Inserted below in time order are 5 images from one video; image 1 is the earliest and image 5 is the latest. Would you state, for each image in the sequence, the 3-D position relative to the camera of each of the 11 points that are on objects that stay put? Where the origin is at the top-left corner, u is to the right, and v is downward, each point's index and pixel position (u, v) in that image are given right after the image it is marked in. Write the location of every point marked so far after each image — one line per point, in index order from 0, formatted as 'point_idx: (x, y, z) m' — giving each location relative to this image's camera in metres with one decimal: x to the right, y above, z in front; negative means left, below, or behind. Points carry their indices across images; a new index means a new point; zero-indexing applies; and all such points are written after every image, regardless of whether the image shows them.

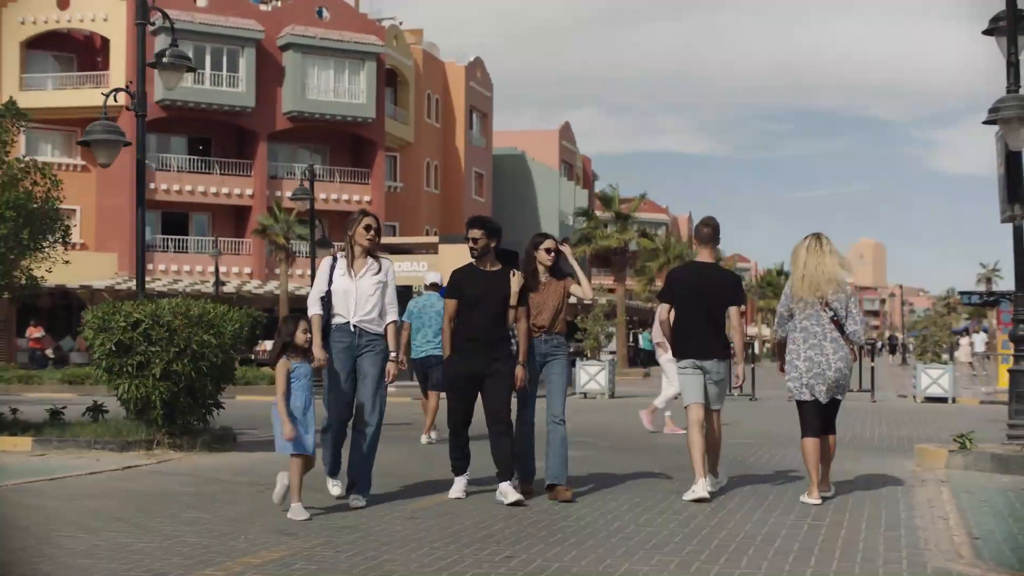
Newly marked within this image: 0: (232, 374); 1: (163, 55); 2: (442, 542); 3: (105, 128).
0: (-2.7, -0.9, +12.5) m
1: (-3.7, +2.5, +13.8) m
2: (-0.5, -1.4, +7.0) m
3: (-4.0, +1.6, +12.8) m
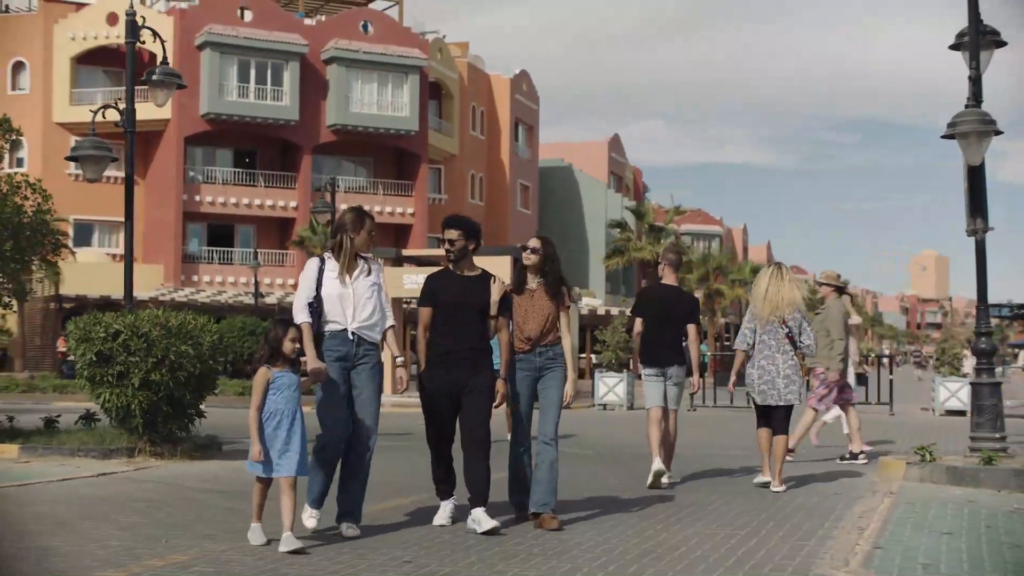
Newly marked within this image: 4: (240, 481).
0: (-2.9, -1.0, +12.8) m
1: (-3.9, +2.3, +14.2) m
2: (-1.0, -1.4, +7.2) m
3: (-4.2, +1.4, +13.1) m
4: (-2.3, -1.6, +11.0) m
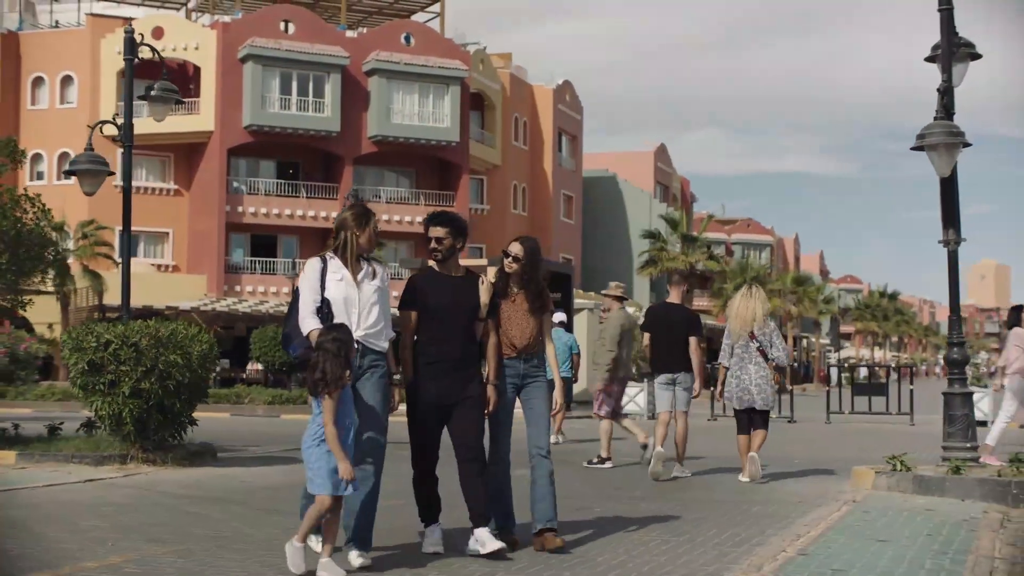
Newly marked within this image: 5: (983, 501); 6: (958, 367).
0: (-3.1, -1.1, +13.1) m
1: (-4.0, +2.2, +14.6) m
2: (-1.3, -1.5, +7.4) m
3: (-4.3, +1.3, +13.5) m
4: (-2.5, -1.7, +11.3) m
5: (+3.7, -1.7, +10.3) m
6: (+3.9, -0.7, +11.5) m
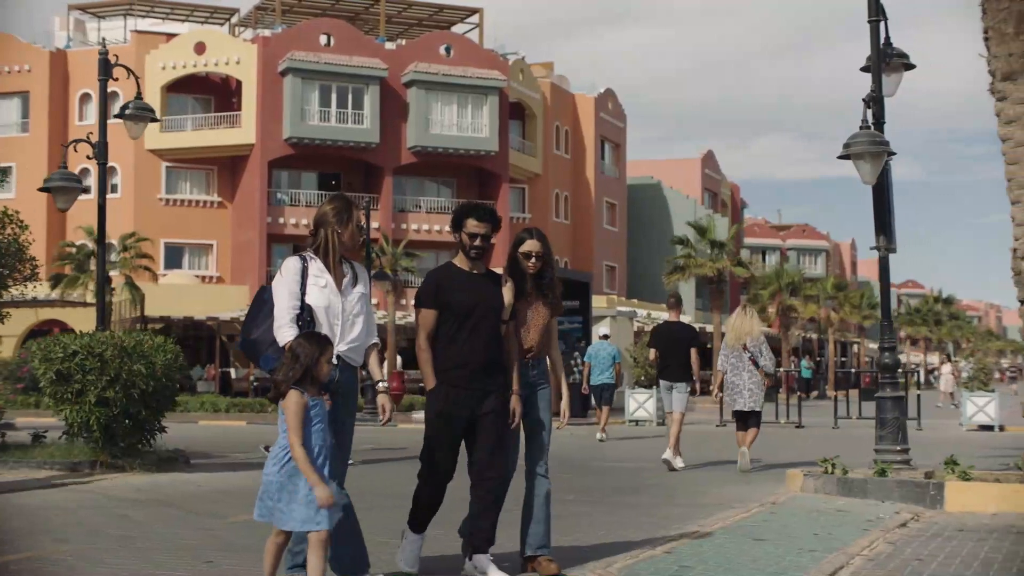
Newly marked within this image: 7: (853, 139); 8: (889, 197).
0: (-3.5, -1.2, +13.6) m
1: (-4.4, +2.1, +15.1) m
2: (-2.0, -1.6, +7.9) m
3: (-4.8, +1.2, +14.1) m
4: (-3.0, -1.8, +11.8) m
5: (+3.1, -1.7, +10.5) m
6: (+3.4, -0.7, +11.7) m
7: (+3.0, +1.3, +11.4) m
8: (+3.4, +0.9, +11.9) m
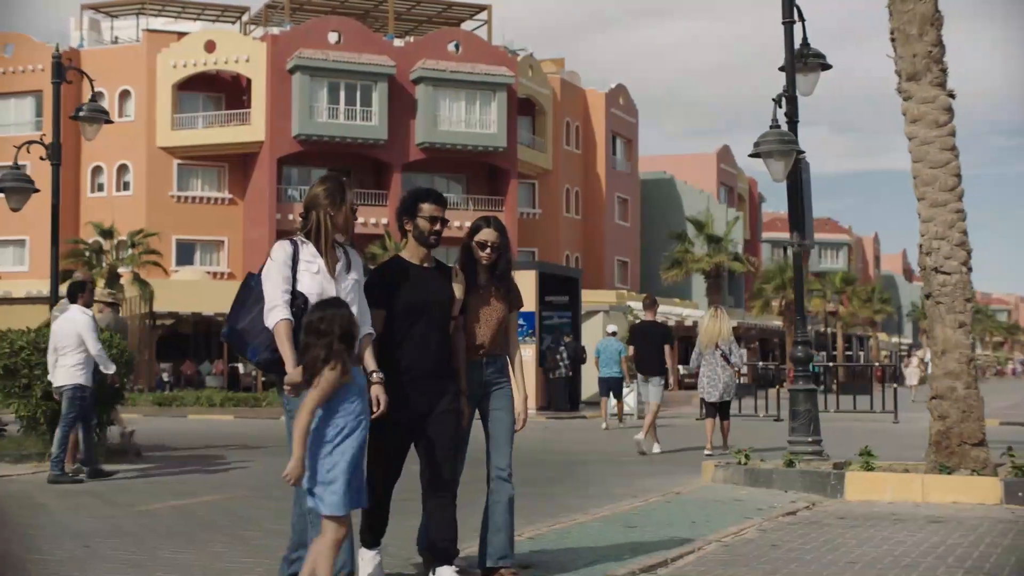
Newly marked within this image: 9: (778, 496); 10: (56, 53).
0: (-4.2, -1.2, +14.0) m
1: (-5.1, +2.1, +15.5) m
2: (-2.8, -1.6, +8.2) m
3: (-5.5, +1.2, +14.5) m
4: (-3.7, -1.8, +12.2) m
5: (+2.4, -1.7, +10.8) m
6: (+2.7, -0.7, +12.0) m
7: (+2.3, +1.4, +11.7) m
8: (+2.7, +0.9, +12.1) m
9: (+2.1, -1.7, +10.4) m
10: (-5.3, +2.7, +15.3) m
